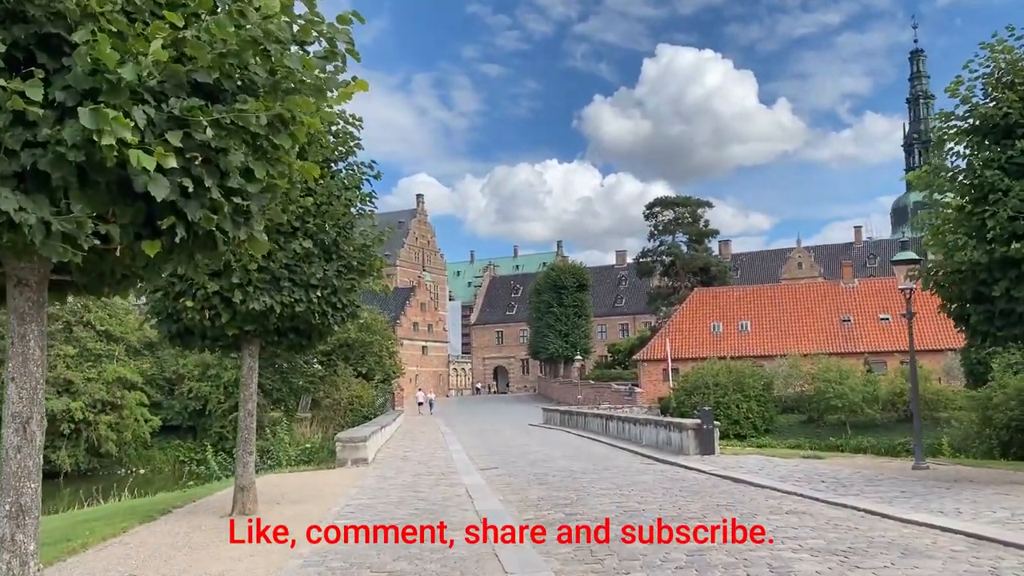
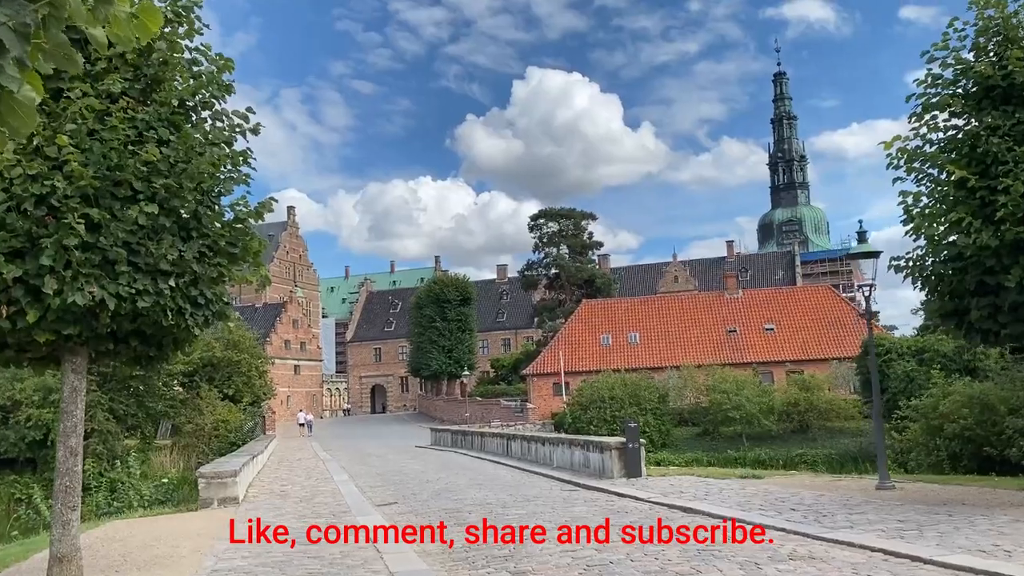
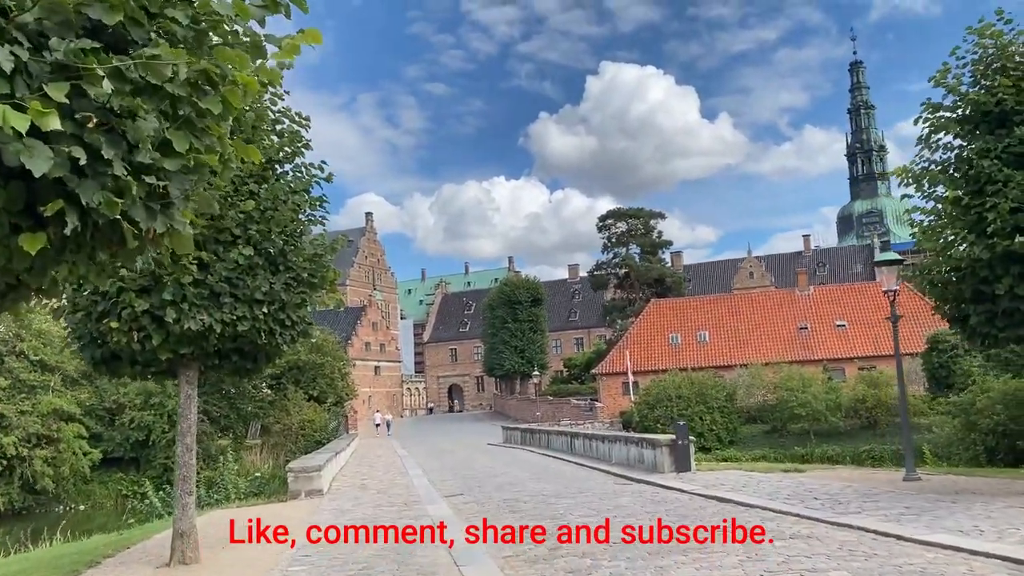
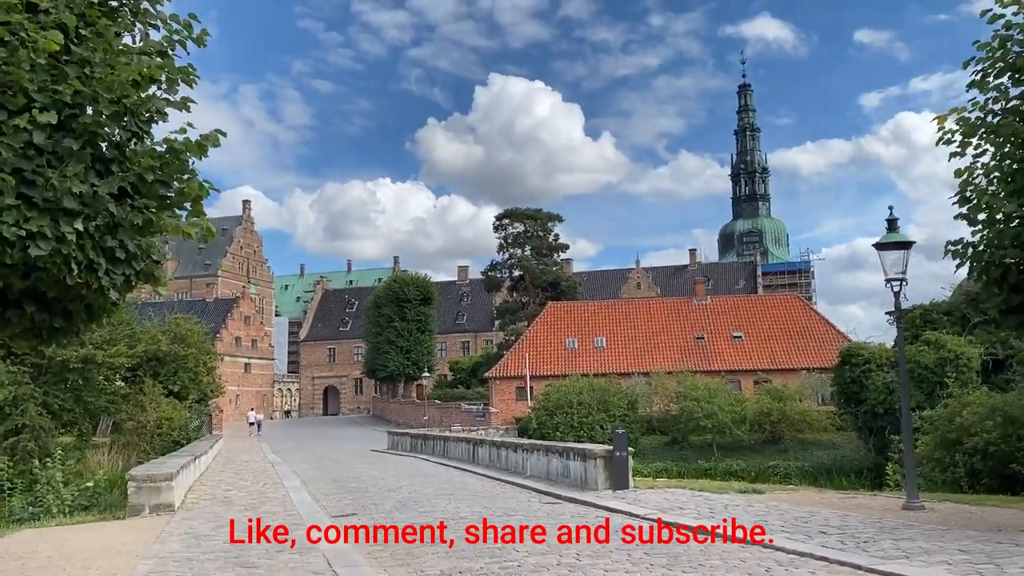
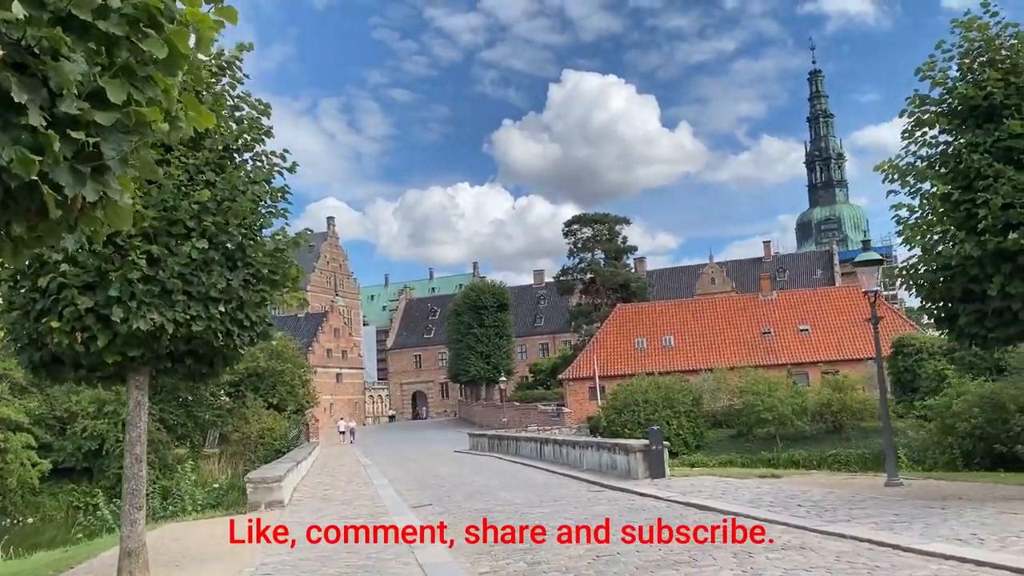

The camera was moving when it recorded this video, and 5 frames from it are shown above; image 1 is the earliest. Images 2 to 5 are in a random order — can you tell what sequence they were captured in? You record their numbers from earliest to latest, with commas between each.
3, 5, 2, 4
